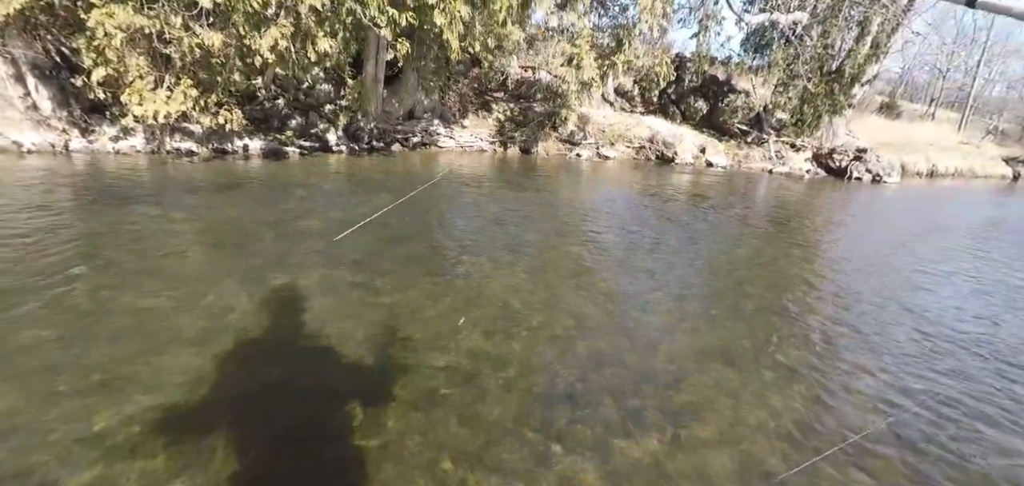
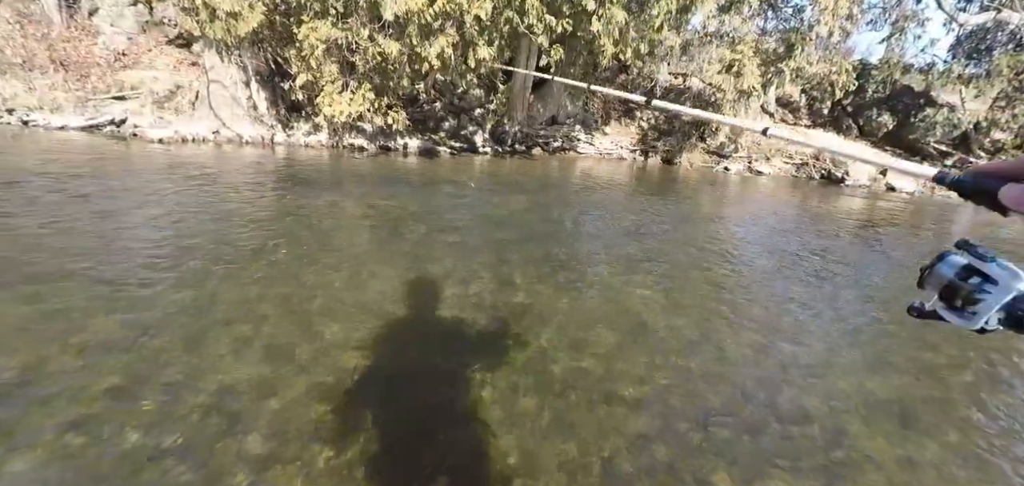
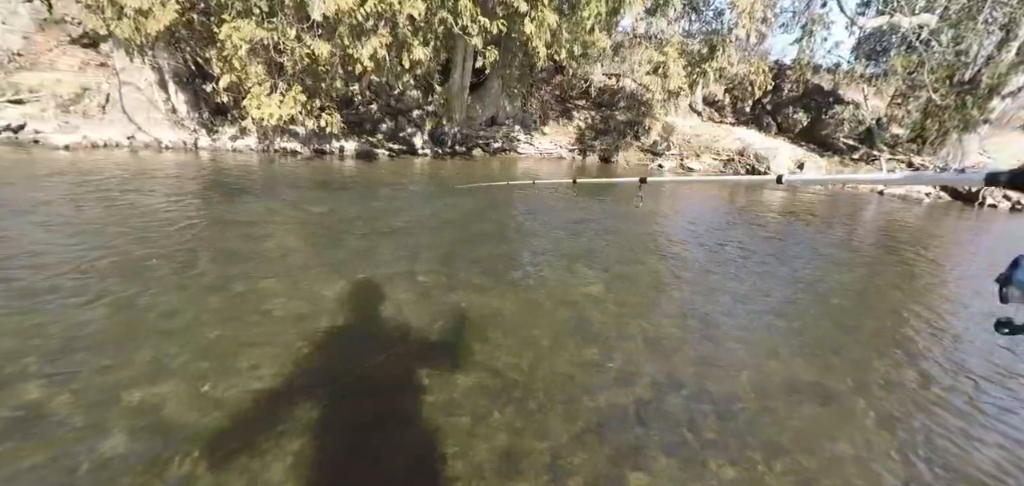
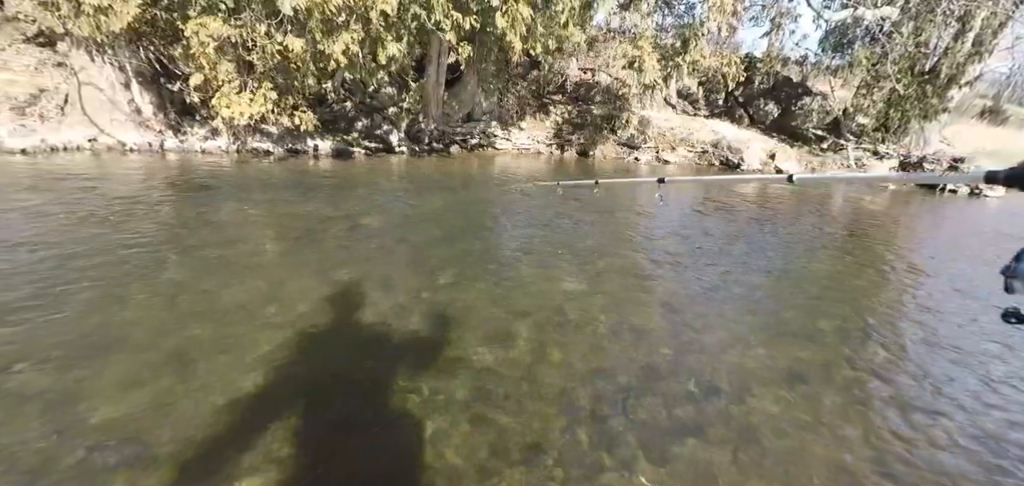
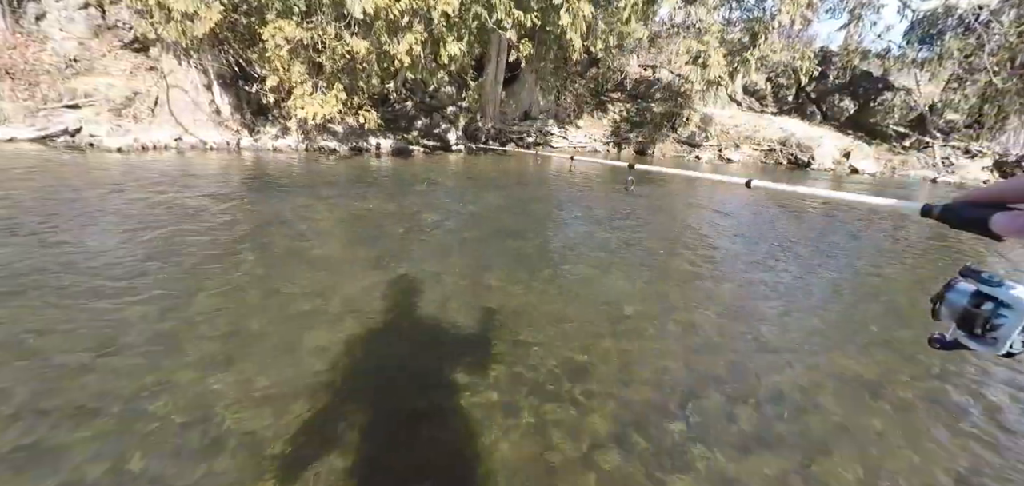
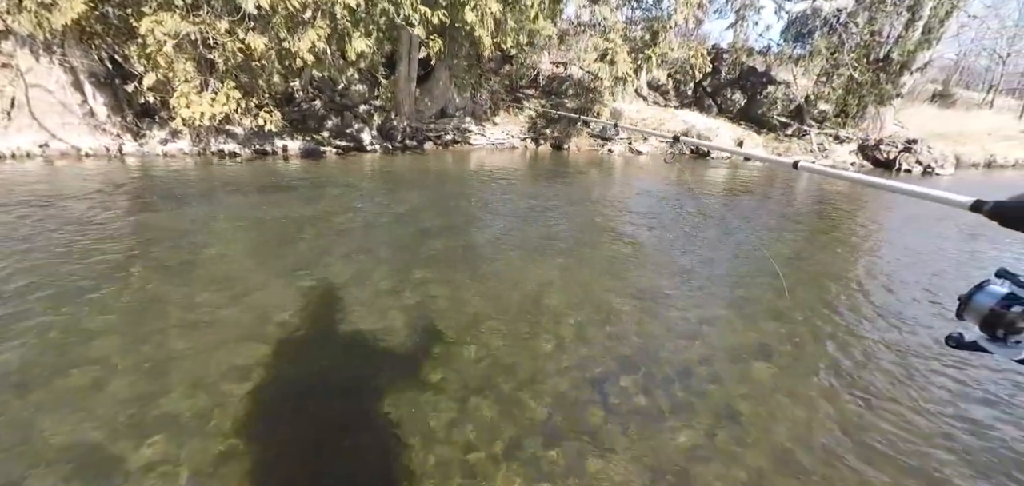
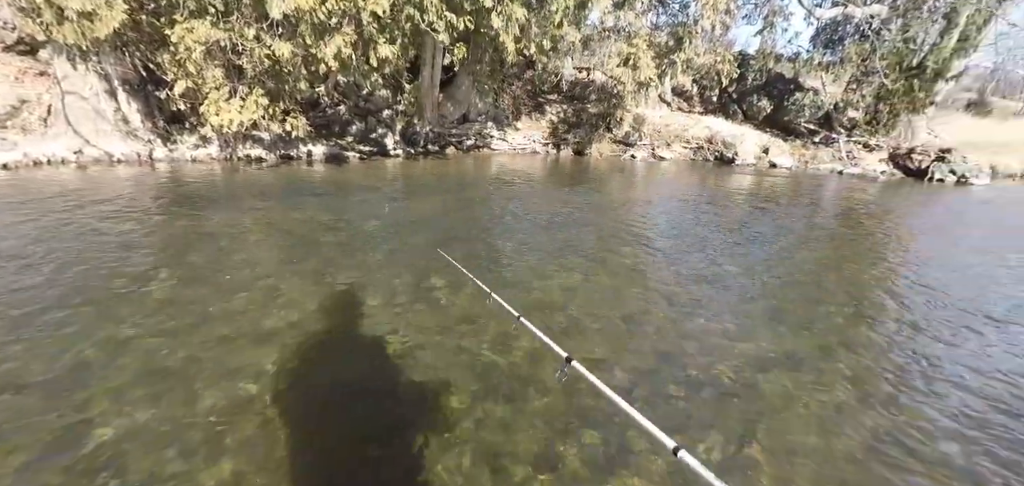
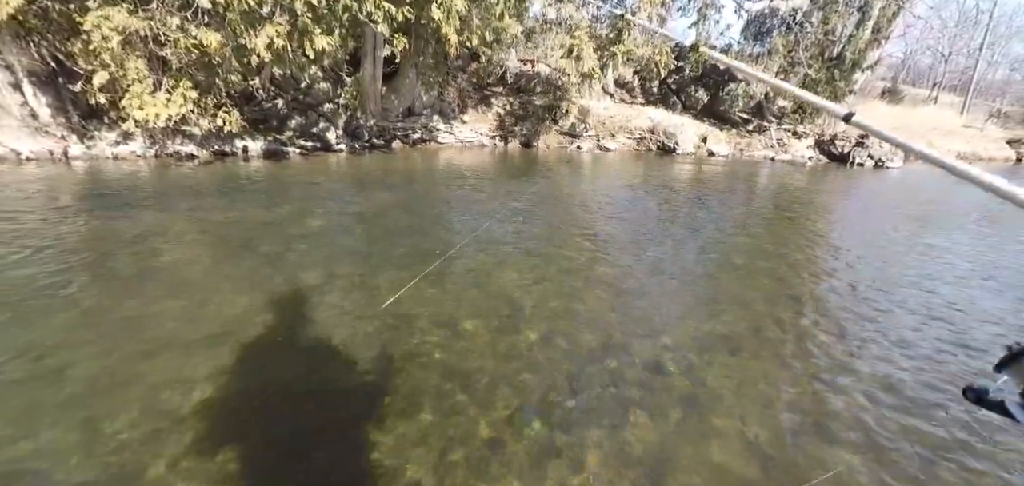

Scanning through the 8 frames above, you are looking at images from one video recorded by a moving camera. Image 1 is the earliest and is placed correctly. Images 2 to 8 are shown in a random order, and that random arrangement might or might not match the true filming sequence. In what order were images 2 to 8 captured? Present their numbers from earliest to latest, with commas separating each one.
3, 2, 7, 8, 4, 5, 6
